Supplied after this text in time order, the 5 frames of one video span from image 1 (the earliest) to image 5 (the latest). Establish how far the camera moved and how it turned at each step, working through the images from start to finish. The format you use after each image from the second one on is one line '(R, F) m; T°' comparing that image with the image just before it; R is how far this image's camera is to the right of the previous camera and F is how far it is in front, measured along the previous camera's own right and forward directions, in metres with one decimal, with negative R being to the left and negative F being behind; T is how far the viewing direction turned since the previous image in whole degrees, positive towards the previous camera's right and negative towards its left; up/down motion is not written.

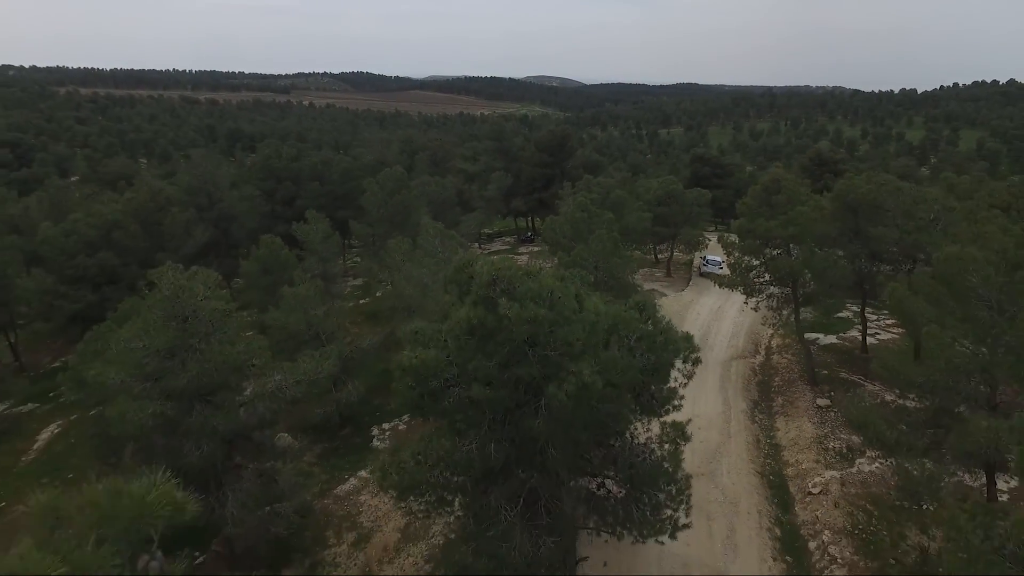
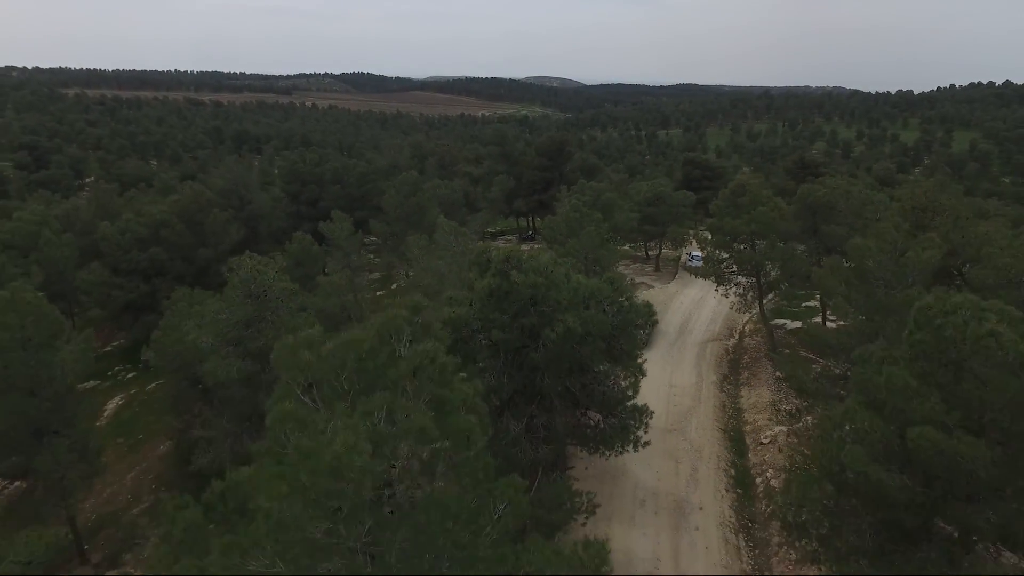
(-0.1, -3.1) m; 0°
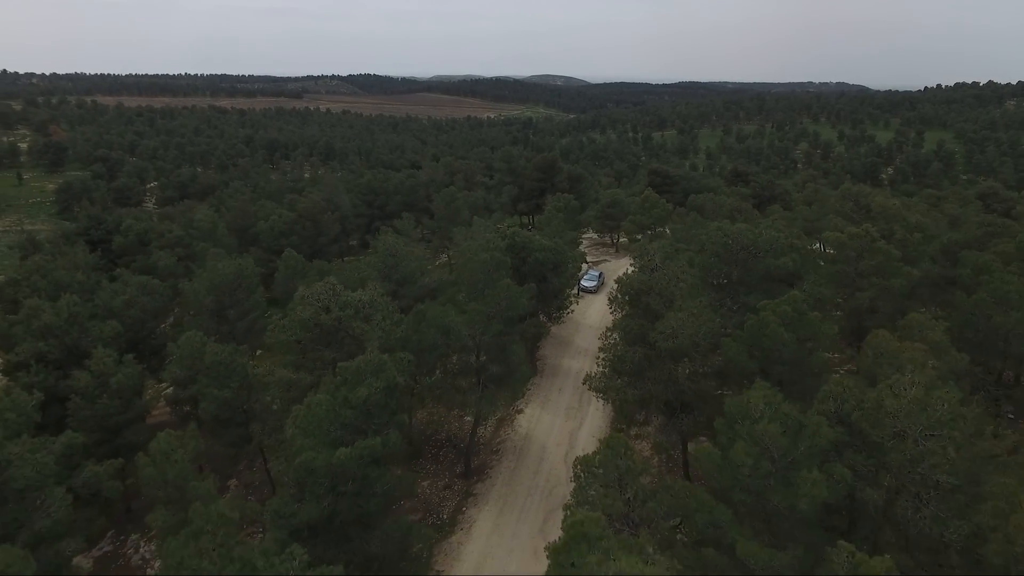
(+0.1, -15.8) m; -1°
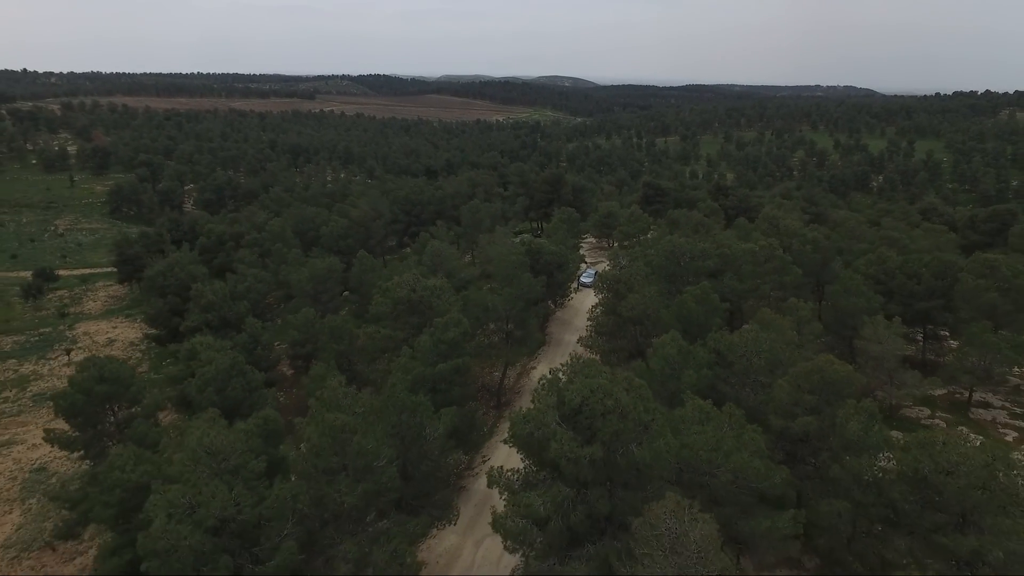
(-0.6, -10.0) m; 0°
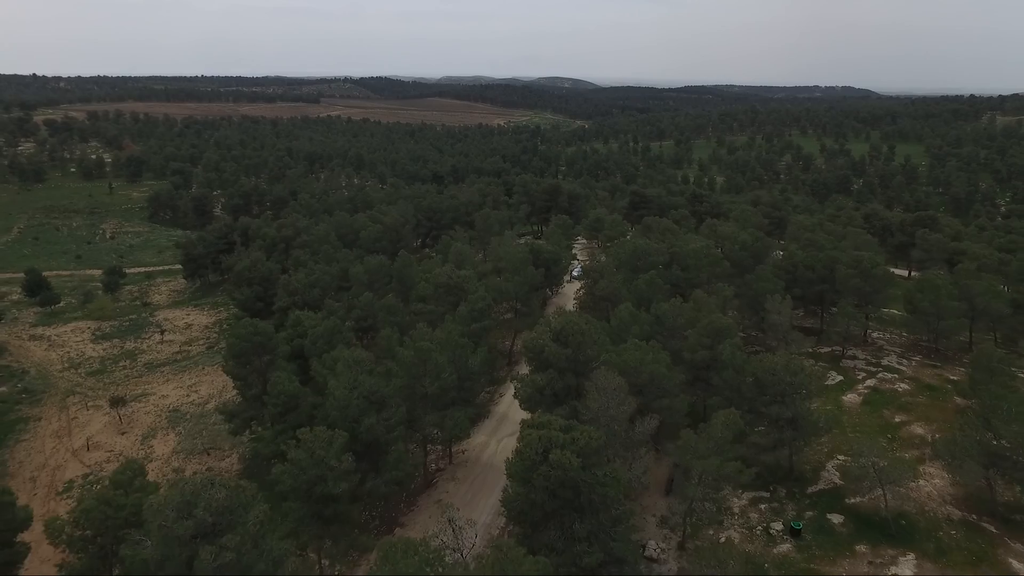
(-0.5, -11.2) m; 0°
